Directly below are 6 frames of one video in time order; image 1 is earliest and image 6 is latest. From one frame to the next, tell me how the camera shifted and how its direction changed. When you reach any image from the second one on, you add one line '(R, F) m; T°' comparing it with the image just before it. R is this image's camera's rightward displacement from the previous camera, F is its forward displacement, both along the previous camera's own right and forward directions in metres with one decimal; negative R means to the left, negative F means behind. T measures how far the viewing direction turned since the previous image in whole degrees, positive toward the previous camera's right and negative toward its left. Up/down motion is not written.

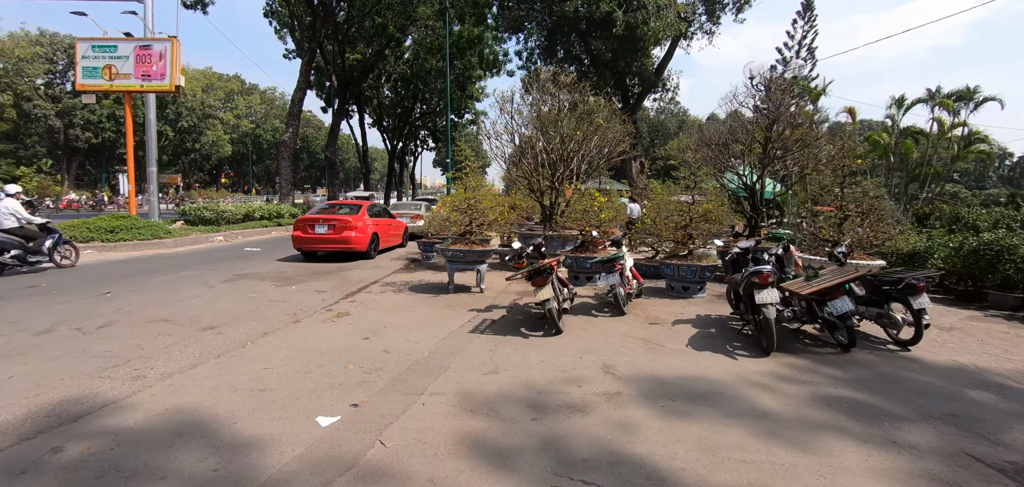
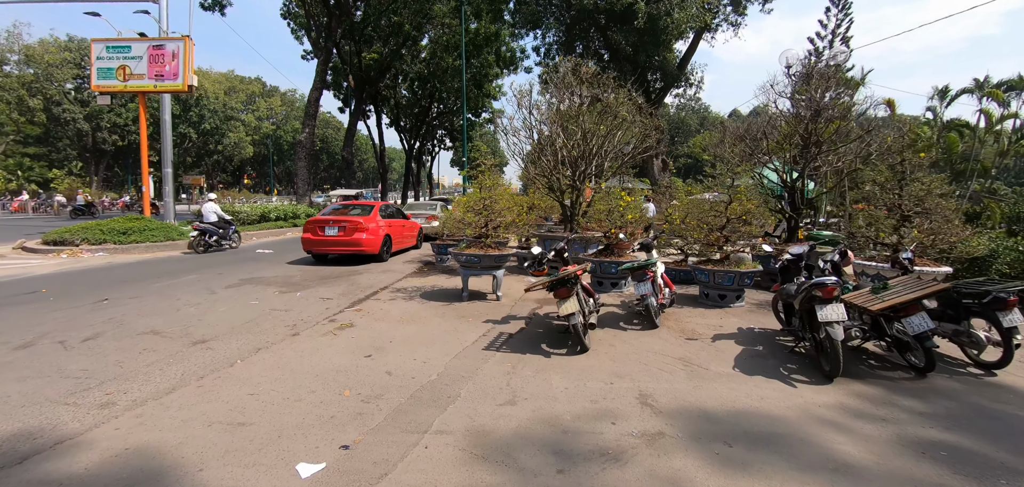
(0.0, +0.5) m; -2°
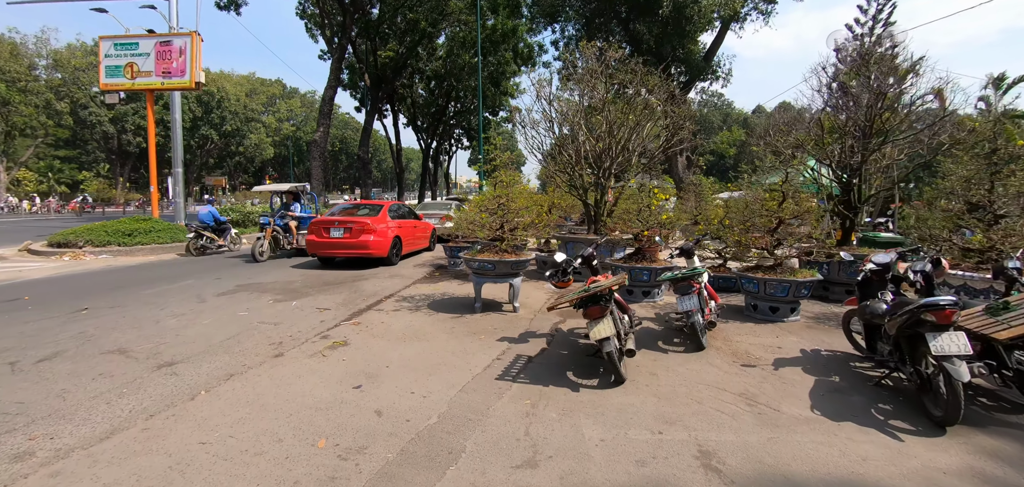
(0.0, +0.7) m; -2°
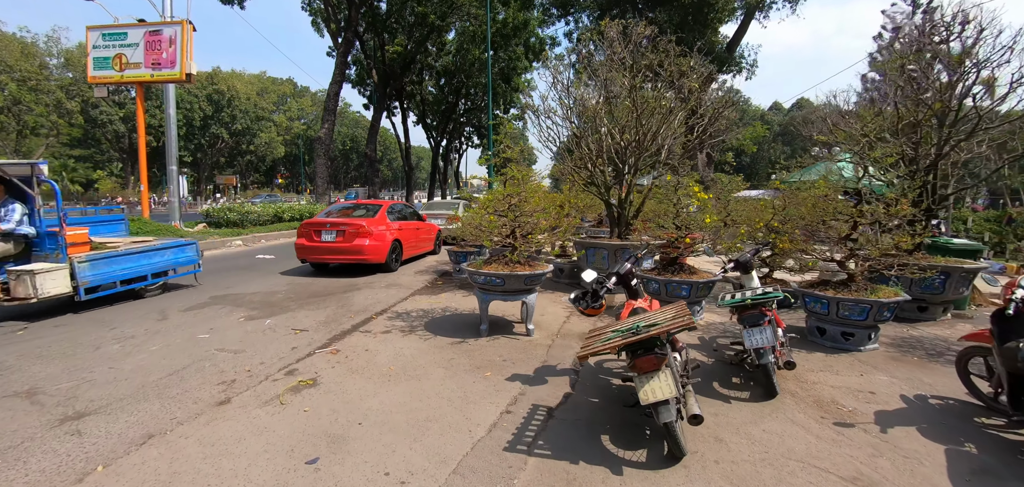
(0.0, +0.9) m; -1°
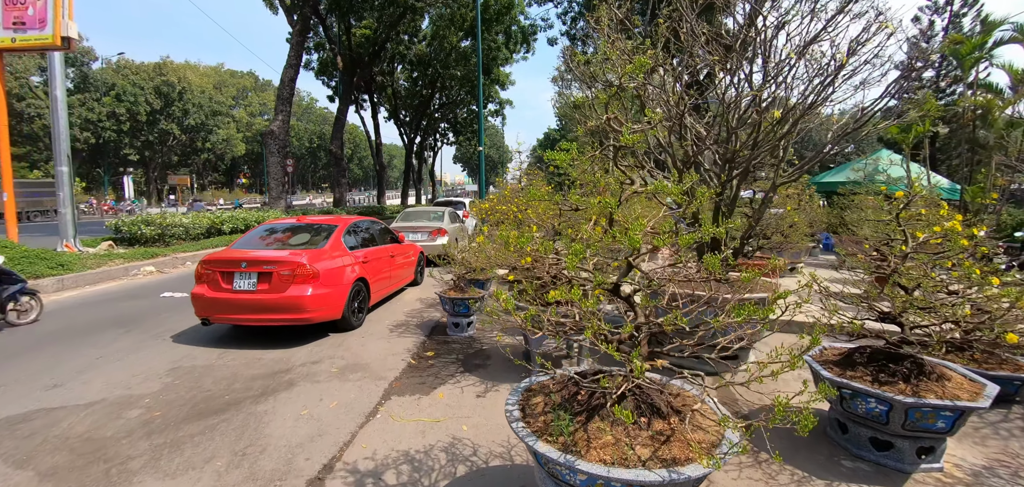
(-0.6, +2.6) m; +3°
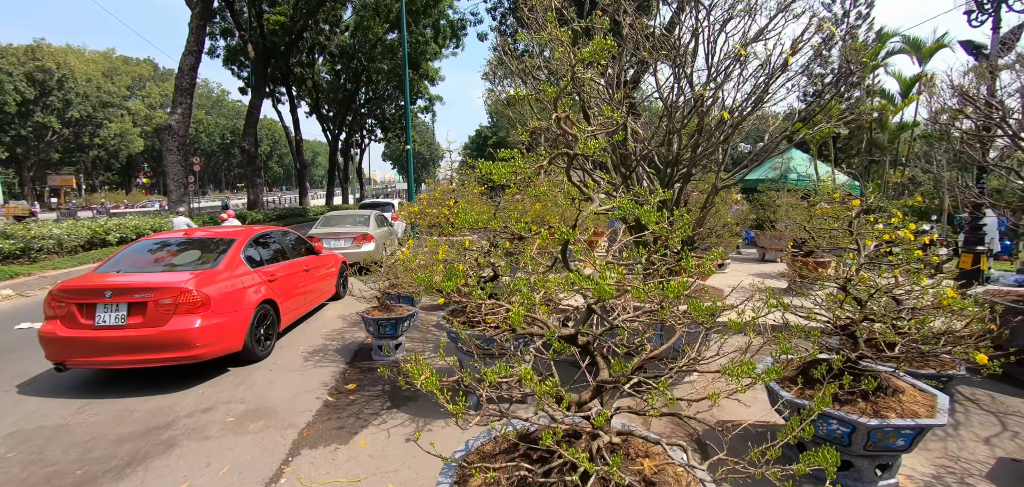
(+0.1, +0.4) m; +8°
